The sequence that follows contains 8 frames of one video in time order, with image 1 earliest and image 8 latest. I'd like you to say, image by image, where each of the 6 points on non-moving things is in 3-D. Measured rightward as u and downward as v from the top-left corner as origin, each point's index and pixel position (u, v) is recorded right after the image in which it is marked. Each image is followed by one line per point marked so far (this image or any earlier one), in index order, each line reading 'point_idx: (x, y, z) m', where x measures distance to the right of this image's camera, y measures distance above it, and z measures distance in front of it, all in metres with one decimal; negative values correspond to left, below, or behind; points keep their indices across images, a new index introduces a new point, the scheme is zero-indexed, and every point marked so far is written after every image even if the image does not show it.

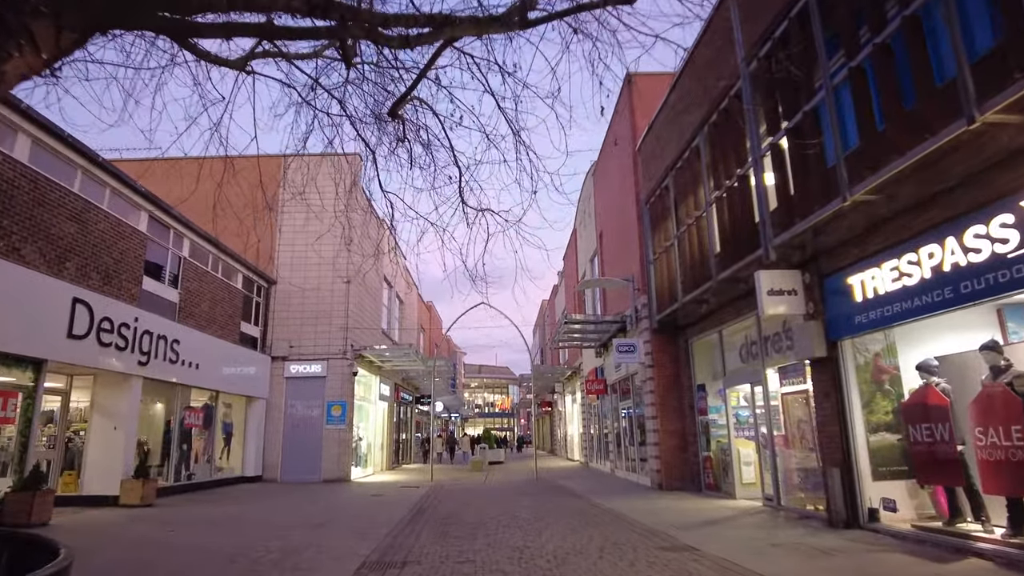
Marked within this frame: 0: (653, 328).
0: (+3.6, -1.0, +16.4) m
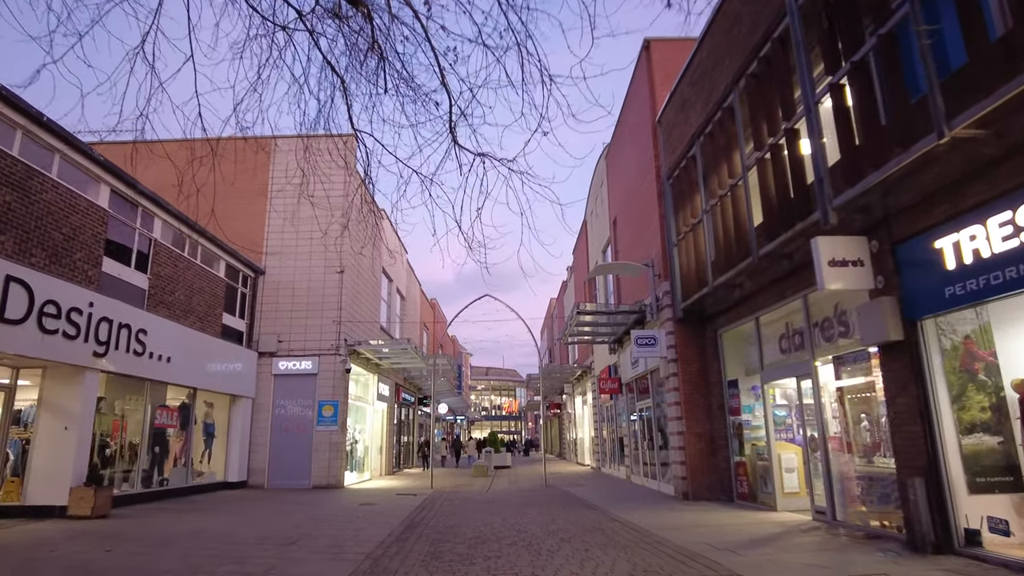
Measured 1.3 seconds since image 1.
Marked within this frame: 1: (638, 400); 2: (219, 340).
0: (+3.7, -0.7, +14.6) m
1: (+3.6, -3.2, +18.7) m
2: (-8.1, -1.5, +18.1) m
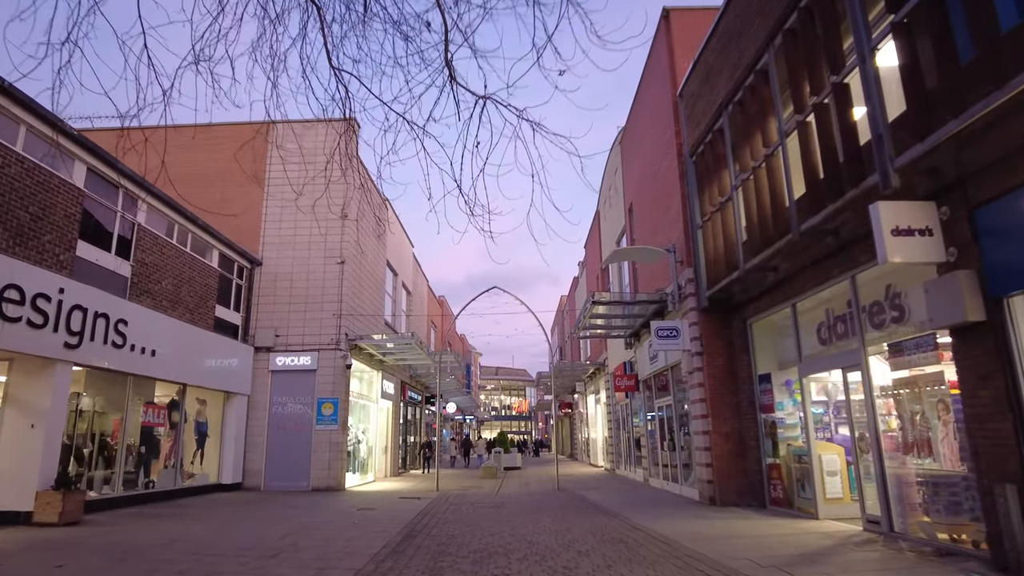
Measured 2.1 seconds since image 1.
0: (+3.9, -0.4, +13.4) m
1: (+3.9, -3.0, +17.5) m
2: (-7.8, -1.2, +17.0) m
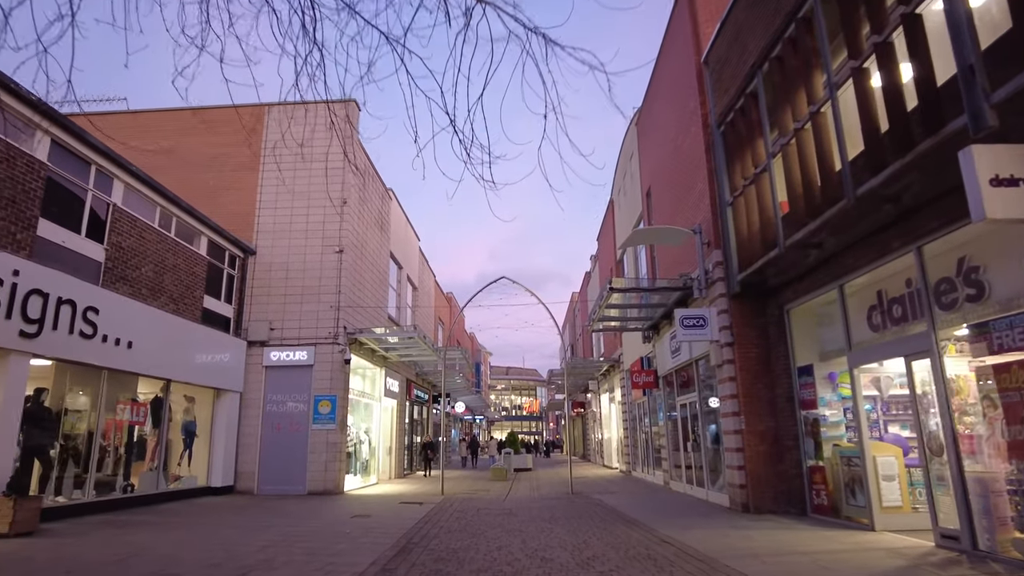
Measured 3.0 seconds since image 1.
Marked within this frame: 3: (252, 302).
0: (+4.1, -0.1, +12.1) m
1: (+4.2, -2.7, +16.2) m
2: (-7.6, -0.9, +15.9) m
3: (-7.3, -0.4, +18.4) m
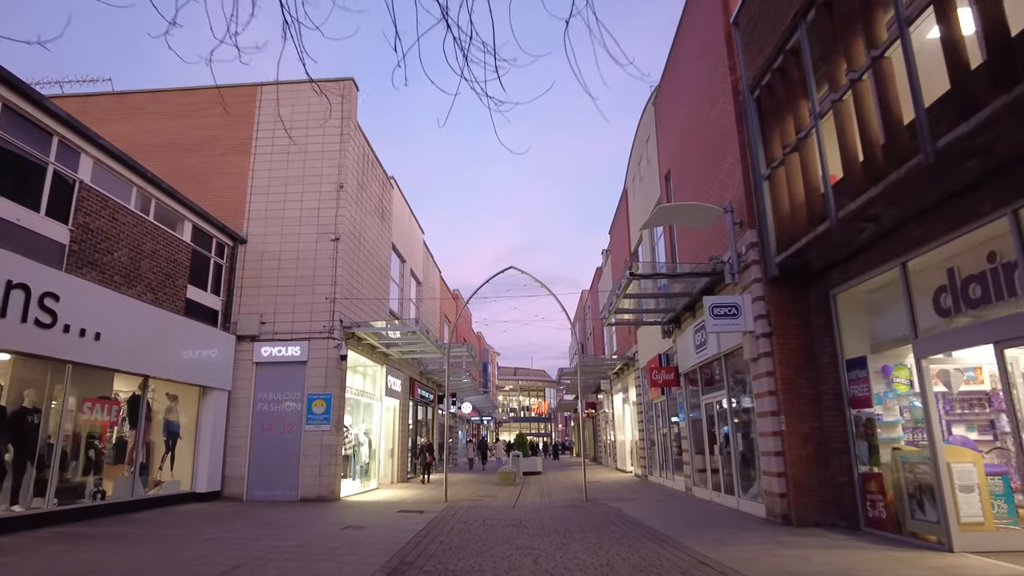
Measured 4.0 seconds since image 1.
0: (+4.3, +0.2, +10.7) m
1: (+4.4, -2.4, +14.8) m
2: (-7.4, -0.7, +14.7) m
3: (-7.1, -0.2, +17.2) m
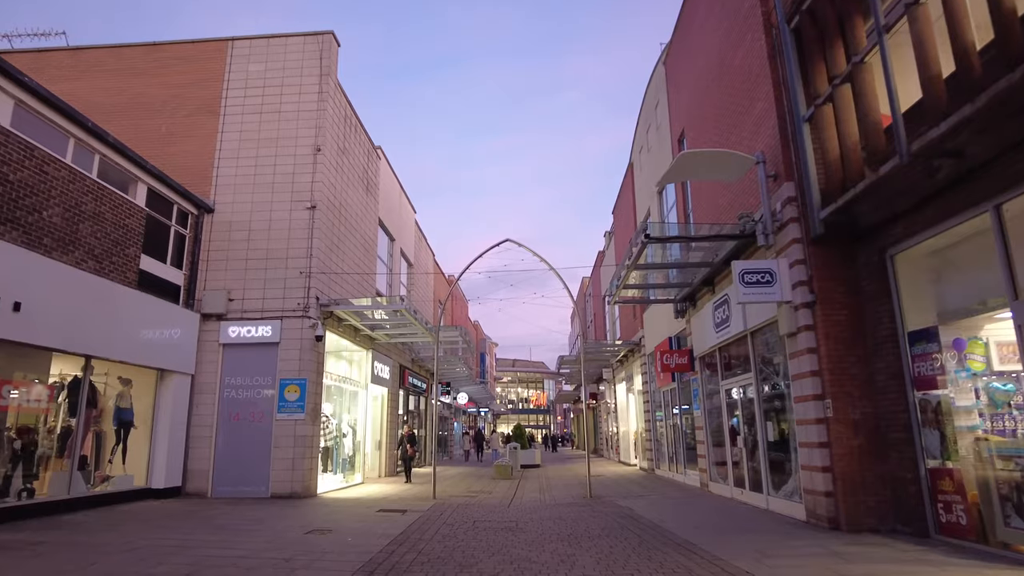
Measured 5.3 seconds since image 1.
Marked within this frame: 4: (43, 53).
0: (+4.2, +0.7, +9.0) m
1: (+4.3, -1.8, +13.2) m
2: (-7.5, -0.1, +13.0) m
3: (-7.2, +0.5, +15.4) m
4: (-12.4, +6.2, +17.2) m
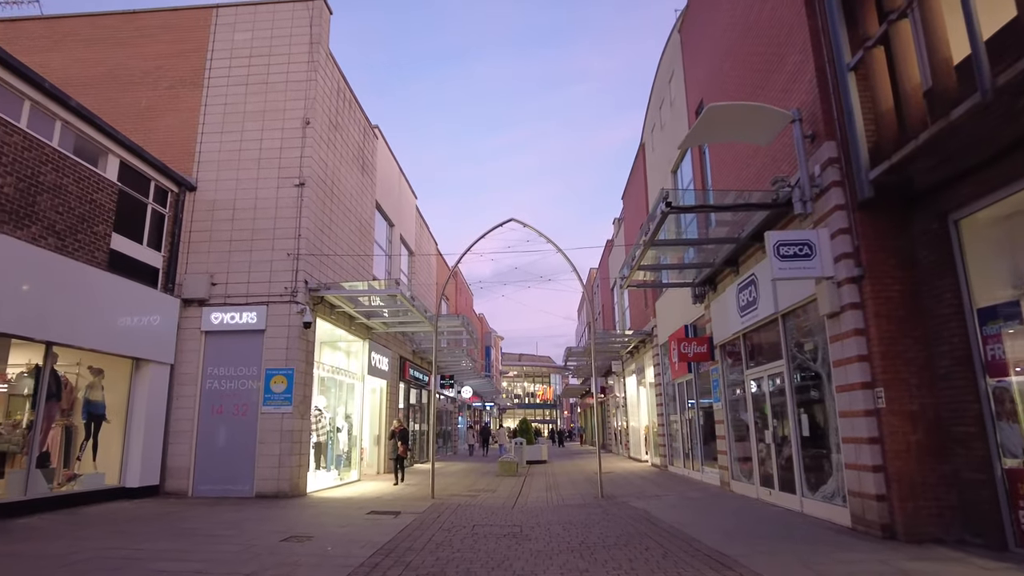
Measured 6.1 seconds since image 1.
0: (+4.2, +1.1, +7.9) m
1: (+4.4, -1.4, +12.0) m
2: (-7.4, +0.2, +11.9) m
3: (-7.1, +0.8, +14.4) m
4: (-12.3, +6.6, +16.2) m
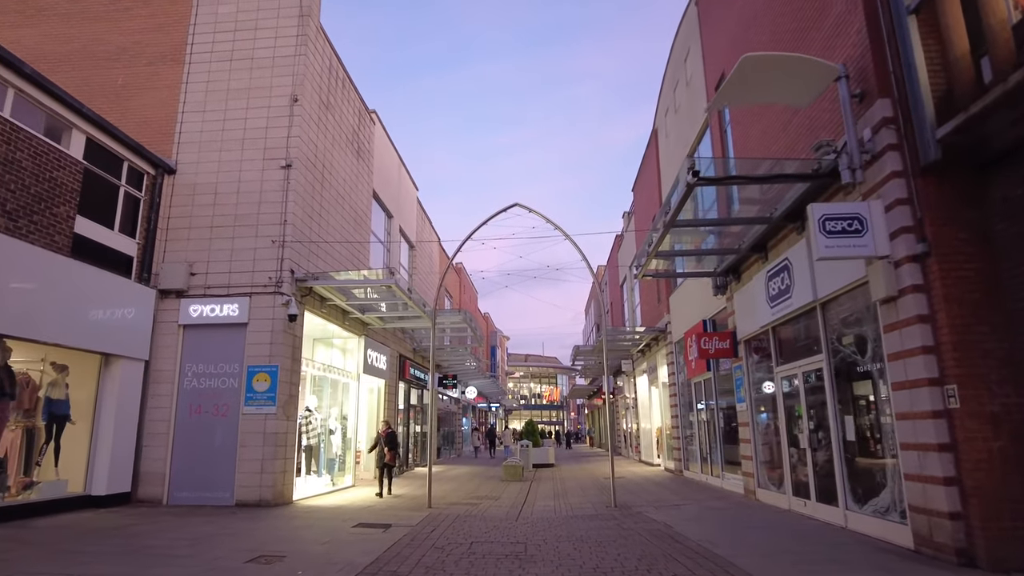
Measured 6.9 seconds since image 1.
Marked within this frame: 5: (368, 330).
0: (+4.2, +1.3, +6.7) m
1: (+4.4, -1.2, +10.8) m
2: (-7.3, +0.4, +10.8) m
3: (-7.0, +1.0, +13.3) m
4: (-12.2, +6.8, +15.1) m
5: (-4.1, -1.2, +18.4) m
